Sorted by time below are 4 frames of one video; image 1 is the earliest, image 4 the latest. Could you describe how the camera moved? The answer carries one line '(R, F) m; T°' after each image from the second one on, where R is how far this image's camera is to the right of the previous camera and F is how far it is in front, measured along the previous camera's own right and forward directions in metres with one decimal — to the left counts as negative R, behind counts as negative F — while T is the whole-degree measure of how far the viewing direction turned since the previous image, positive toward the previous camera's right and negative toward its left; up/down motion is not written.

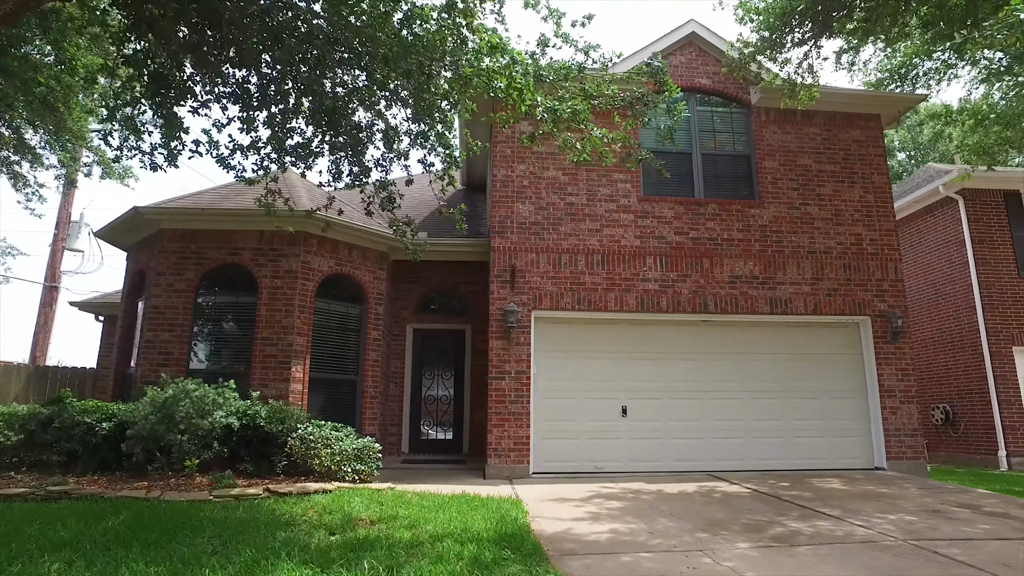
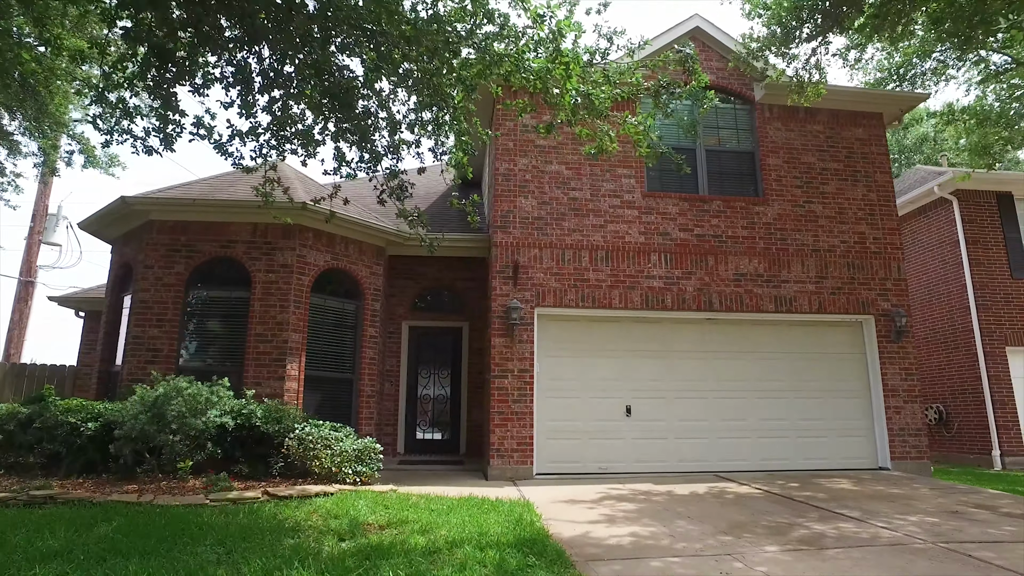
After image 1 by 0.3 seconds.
(-0.3, +0.2) m; +2°
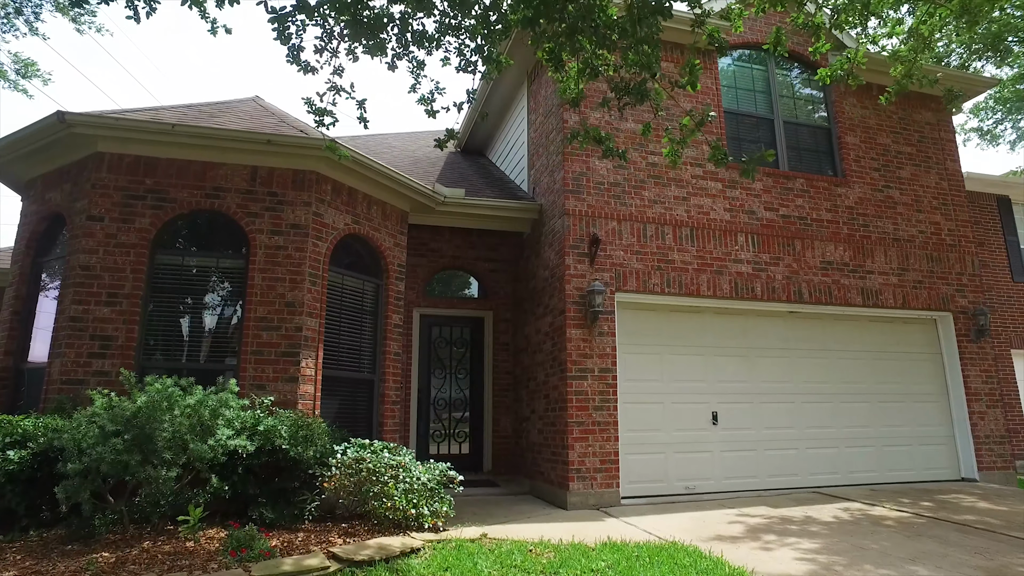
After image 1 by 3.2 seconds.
(-2.1, +2.0) m; +10°
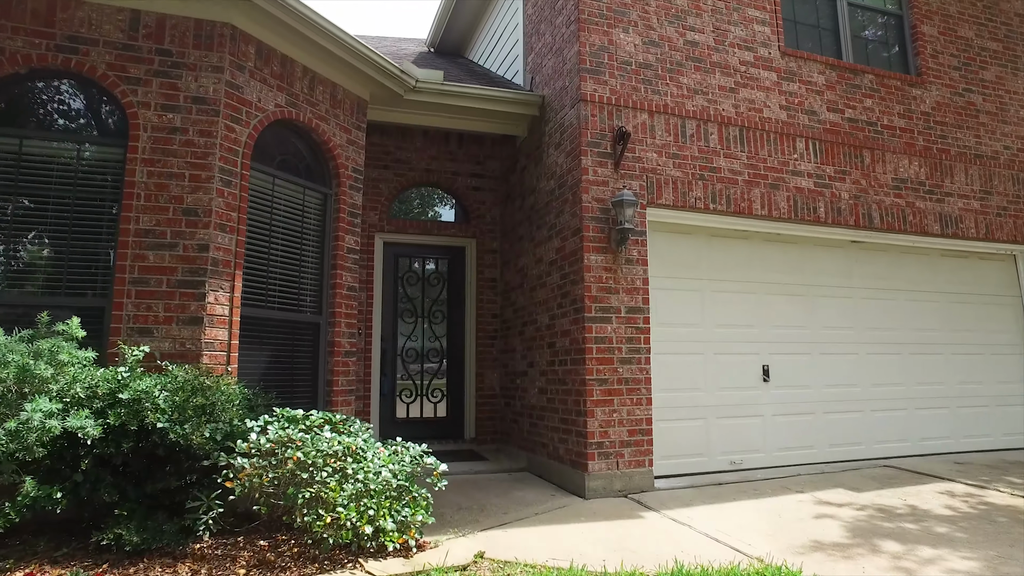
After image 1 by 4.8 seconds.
(-0.2, +1.8) m; +3°
